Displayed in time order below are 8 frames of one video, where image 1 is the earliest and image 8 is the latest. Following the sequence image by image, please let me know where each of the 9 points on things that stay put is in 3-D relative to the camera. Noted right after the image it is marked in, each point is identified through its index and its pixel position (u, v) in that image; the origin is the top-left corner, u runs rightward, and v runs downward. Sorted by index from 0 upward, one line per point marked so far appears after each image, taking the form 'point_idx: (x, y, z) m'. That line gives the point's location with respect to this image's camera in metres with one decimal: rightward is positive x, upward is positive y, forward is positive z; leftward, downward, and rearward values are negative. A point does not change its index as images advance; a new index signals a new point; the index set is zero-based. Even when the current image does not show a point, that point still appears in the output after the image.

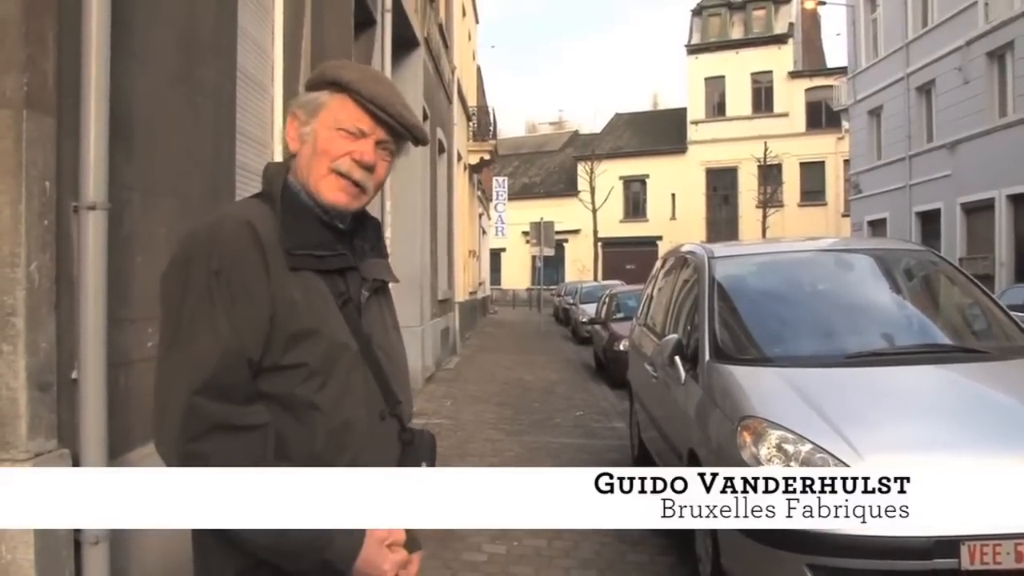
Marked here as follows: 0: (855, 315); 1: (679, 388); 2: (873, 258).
0: (+1.7, -0.1, +4.9) m
1: (+0.9, -0.5, +5.1) m
2: (+2.0, +0.2, +5.2) m
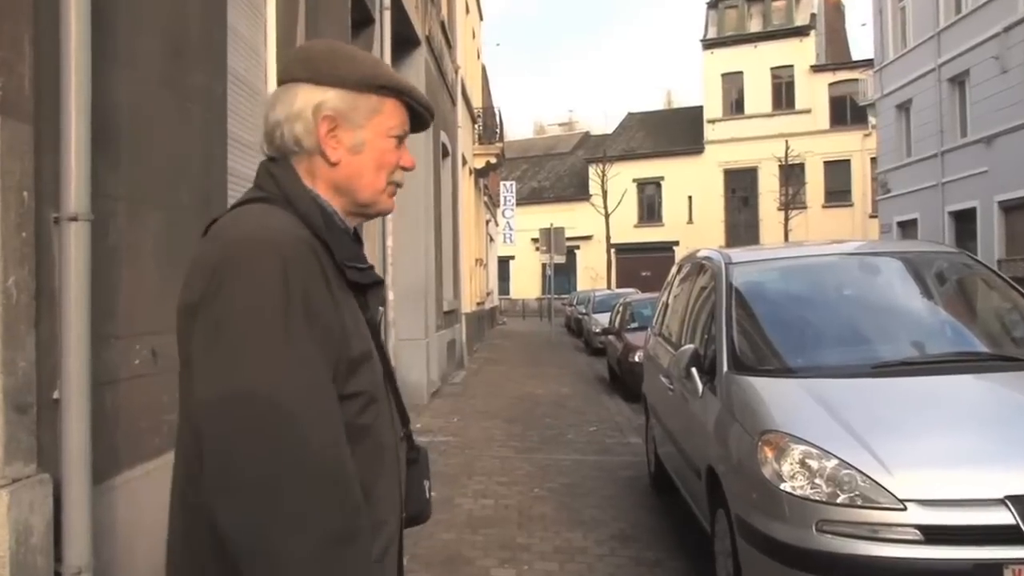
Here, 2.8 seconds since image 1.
0: (+1.8, -0.1, +4.6) m
1: (+0.9, -0.6, +4.8) m
2: (+2.0, +0.1, +4.9) m
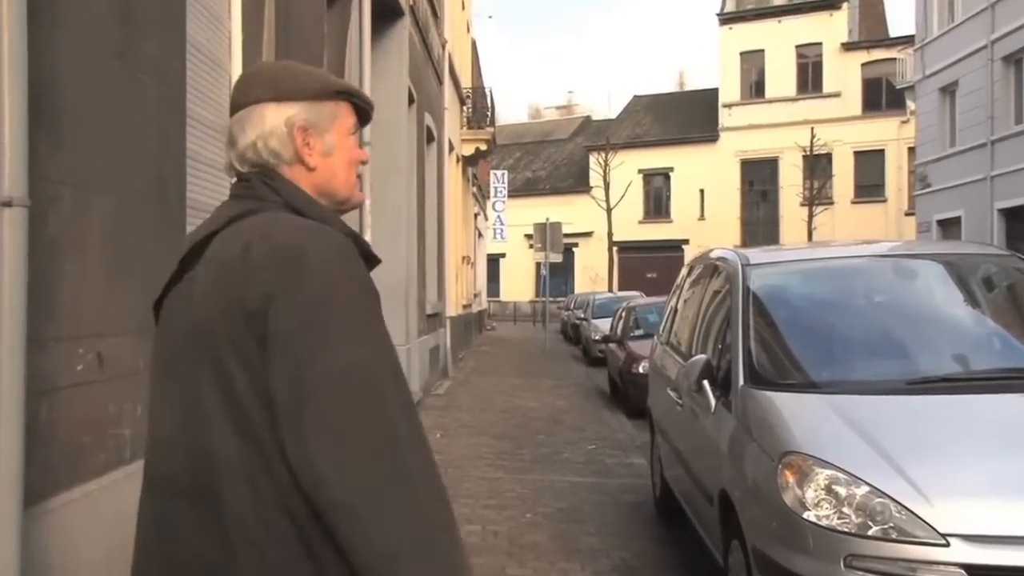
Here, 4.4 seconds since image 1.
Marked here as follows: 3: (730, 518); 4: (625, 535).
0: (+1.7, -0.2, +4.0) m
1: (+0.9, -0.6, +4.2) m
2: (+2.0, +0.1, +4.3) m
3: (+0.9, -0.9, +3.8) m
4: (+0.7, -1.4, +5.4) m
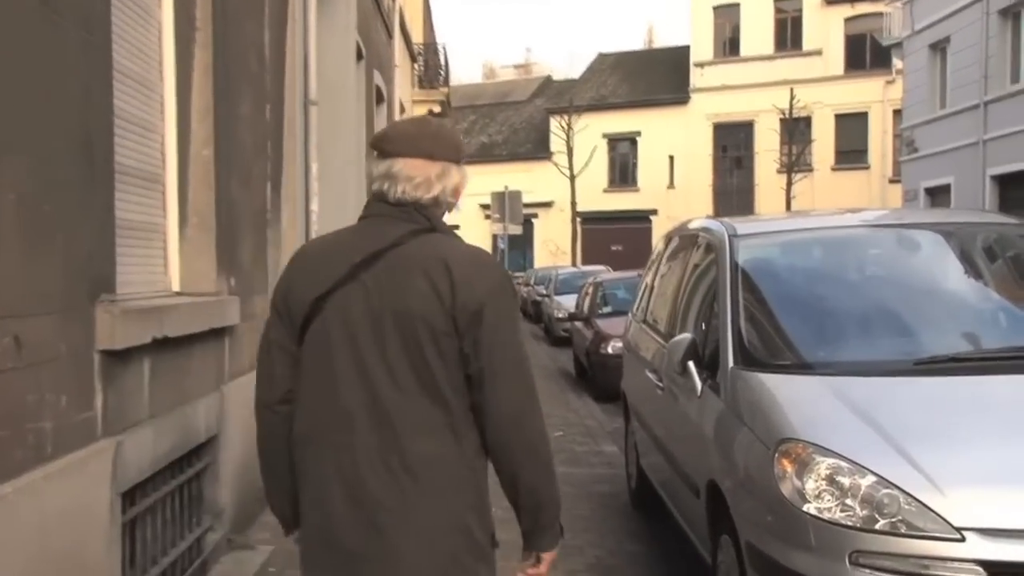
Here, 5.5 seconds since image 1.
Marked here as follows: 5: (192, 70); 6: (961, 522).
0: (+1.6, -0.1, +3.7) m
1: (+0.7, -0.5, +3.9) m
2: (+1.8, +0.2, +4.1) m
3: (+0.8, -0.8, +3.5) m
4: (+0.4, -1.2, +5.1) m
5: (-1.4, +1.0, +4.3) m
6: (+1.3, -0.7, +2.7) m
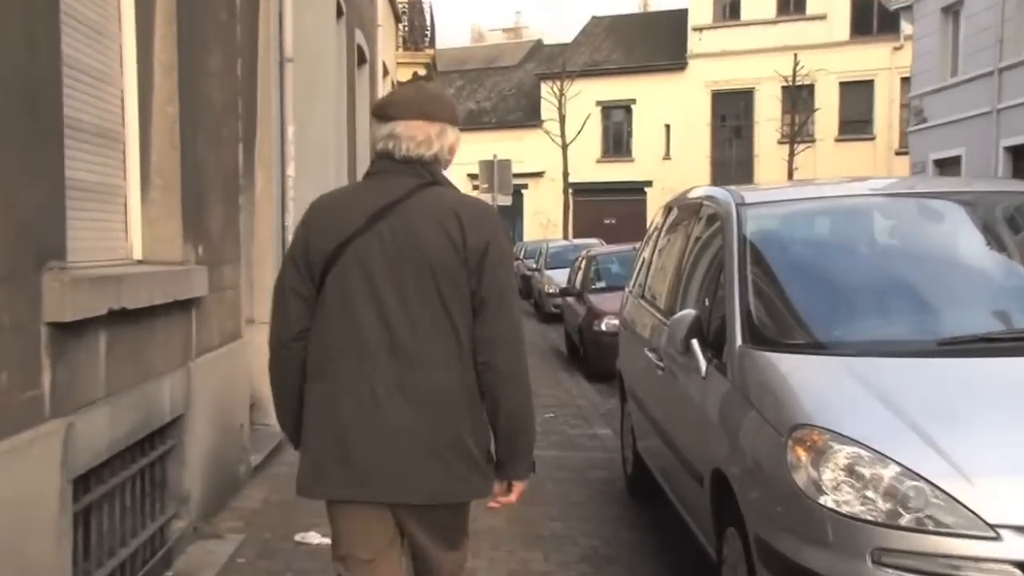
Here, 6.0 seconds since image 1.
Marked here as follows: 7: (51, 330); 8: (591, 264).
0: (+1.6, 0.0, +3.5) m
1: (+0.7, -0.4, +3.7) m
2: (+1.8, +0.3, +3.9) m
3: (+0.7, -0.7, +3.3) m
4: (+0.4, -1.1, +4.9) m
5: (-1.4, +1.1, +4.0) m
6: (+1.3, -0.6, +2.5) m
7: (-1.4, -0.1, +2.9) m
8: (+0.9, +0.3, +11.2) m
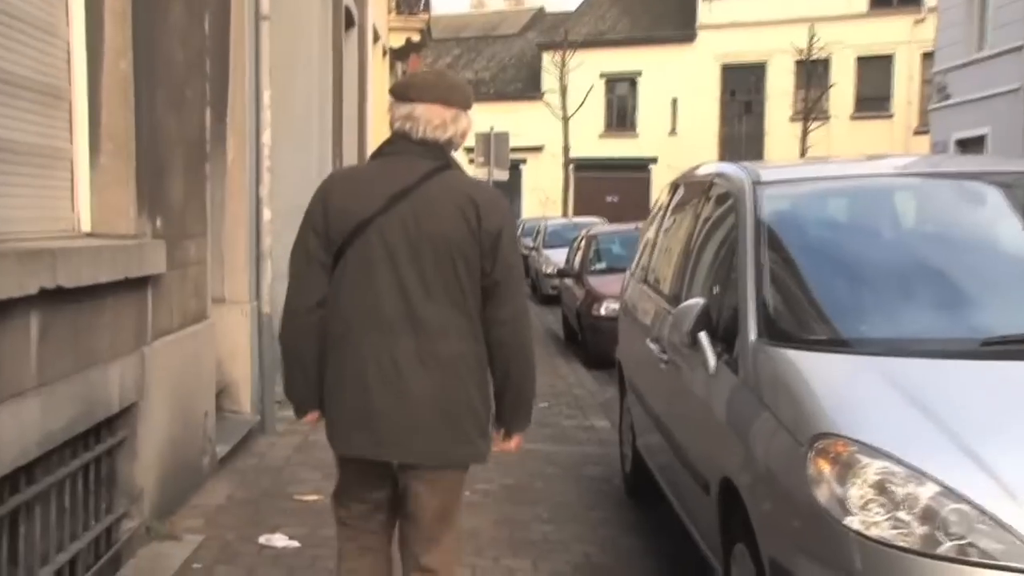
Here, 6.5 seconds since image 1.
0: (+1.5, +0.1, +3.3) m
1: (+0.7, -0.3, +3.5) m
2: (+1.8, +0.4, +3.7) m
3: (+0.7, -0.7, +3.1) m
4: (+0.3, -1.0, +4.7) m
5: (-1.4, +1.2, +3.8) m
6: (+1.2, -0.6, +2.3) m
7: (-1.4, 0.0, +2.7) m
8: (+0.9, +0.5, +10.9) m
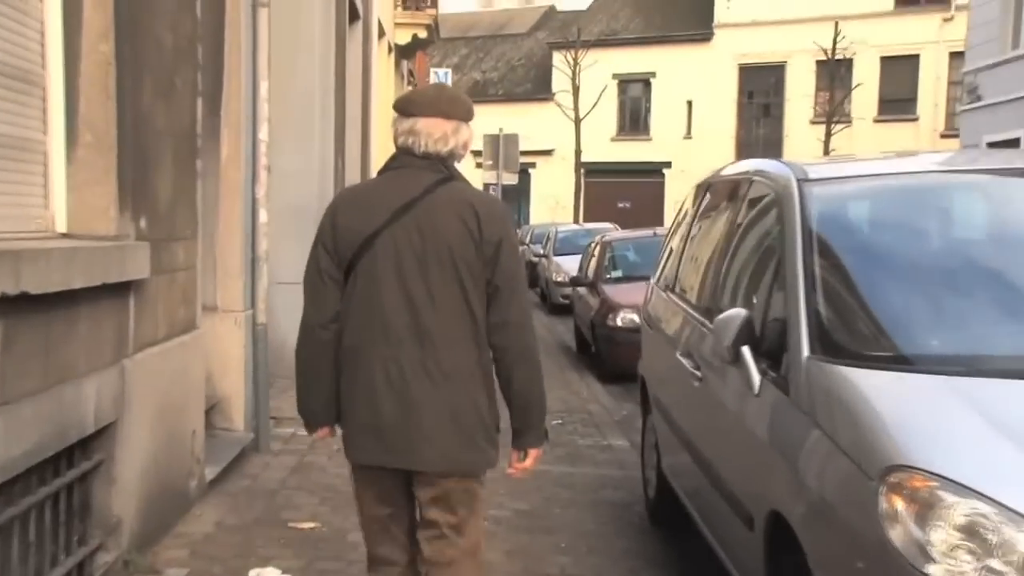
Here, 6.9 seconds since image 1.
0: (+1.6, 0.0, +3.2) m
1: (+0.7, -0.3, +3.3) m
2: (+1.8, +0.3, +3.5) m
3: (+0.7, -0.7, +2.9) m
4: (+0.4, -1.1, +4.6) m
5: (-1.4, +1.2, +3.6) m
6: (+1.3, -0.6, +2.2) m
7: (-1.3, -0.1, +2.5) m
8: (+0.9, +0.4, +10.8) m
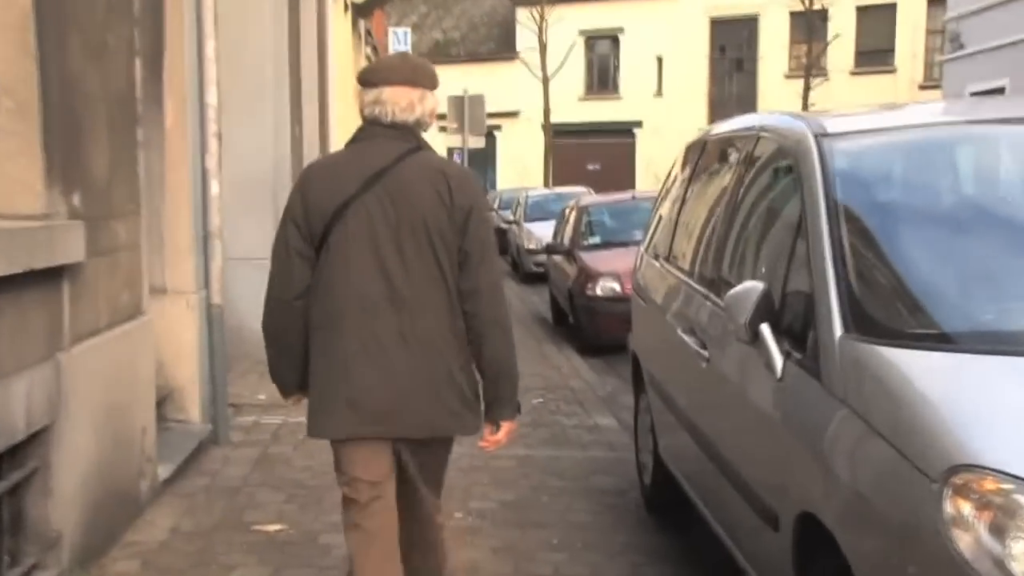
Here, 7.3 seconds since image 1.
0: (+1.5, +0.2, +3.1) m
1: (+0.6, -0.2, +3.2) m
2: (+1.7, +0.5, +3.4) m
3: (+0.7, -0.6, +2.8) m
4: (+0.3, -0.9, +4.4) m
5: (-1.5, +1.2, +3.3) m
6: (+1.2, -0.5, +2.1) m
7: (-1.4, 0.0, +2.3) m
8: (+0.5, +0.8, +10.6) m
